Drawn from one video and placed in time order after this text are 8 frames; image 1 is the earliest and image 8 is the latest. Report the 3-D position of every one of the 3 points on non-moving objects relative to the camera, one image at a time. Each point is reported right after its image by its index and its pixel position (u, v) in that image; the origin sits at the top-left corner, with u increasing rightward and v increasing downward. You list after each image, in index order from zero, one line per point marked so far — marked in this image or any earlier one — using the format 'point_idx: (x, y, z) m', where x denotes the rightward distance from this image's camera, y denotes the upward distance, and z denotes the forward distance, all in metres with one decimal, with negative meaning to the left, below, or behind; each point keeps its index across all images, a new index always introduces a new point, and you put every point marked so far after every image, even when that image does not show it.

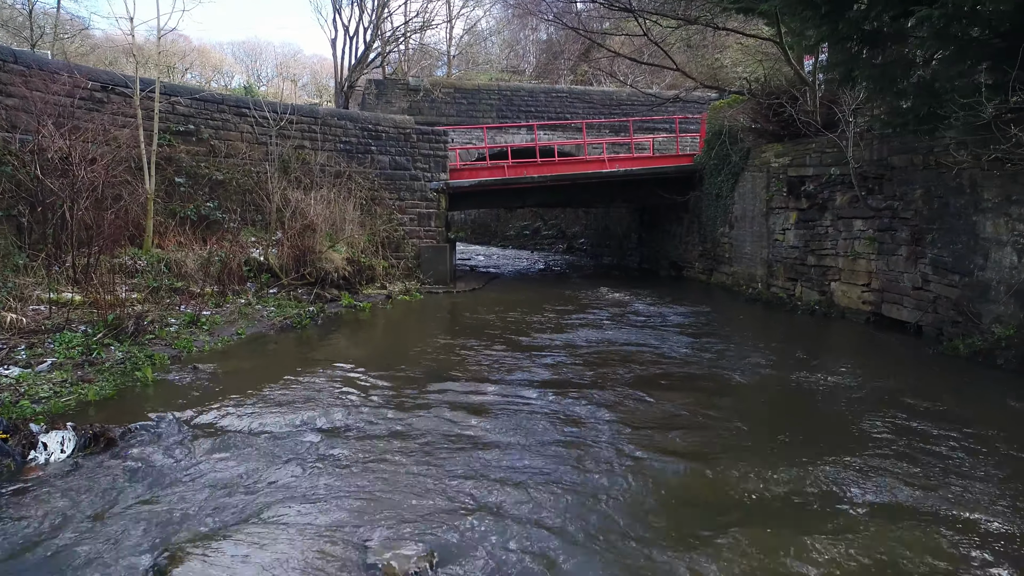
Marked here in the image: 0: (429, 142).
0: (-1.4, +2.4, +12.2) m
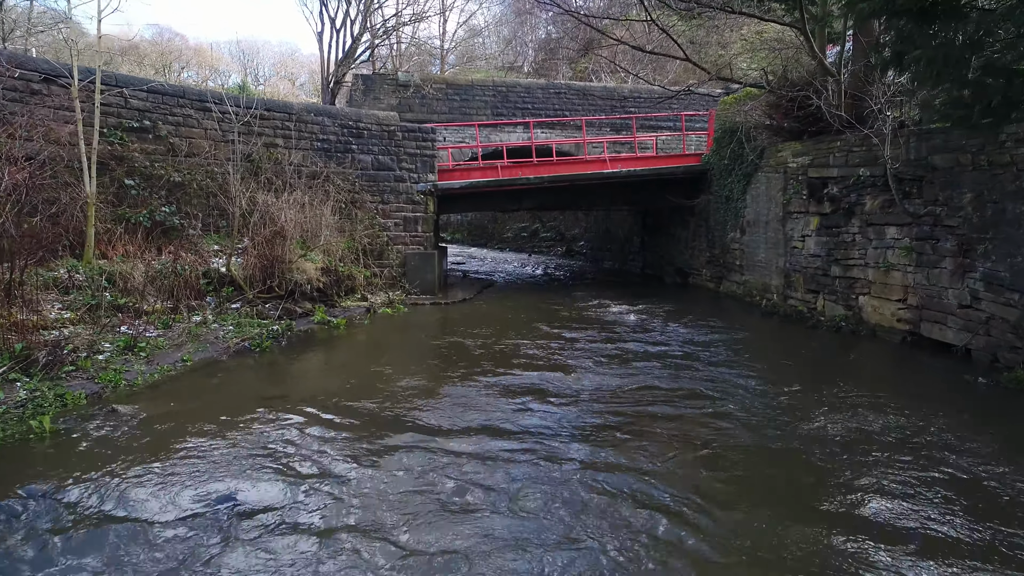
0: (-1.5, +2.3, +11.2) m
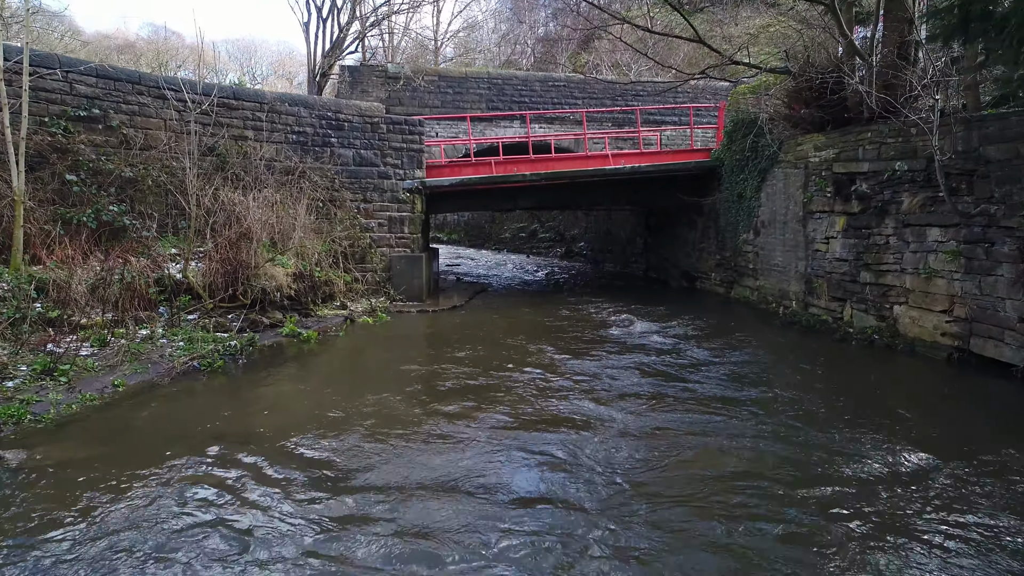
0: (-1.6, +2.2, +10.3) m
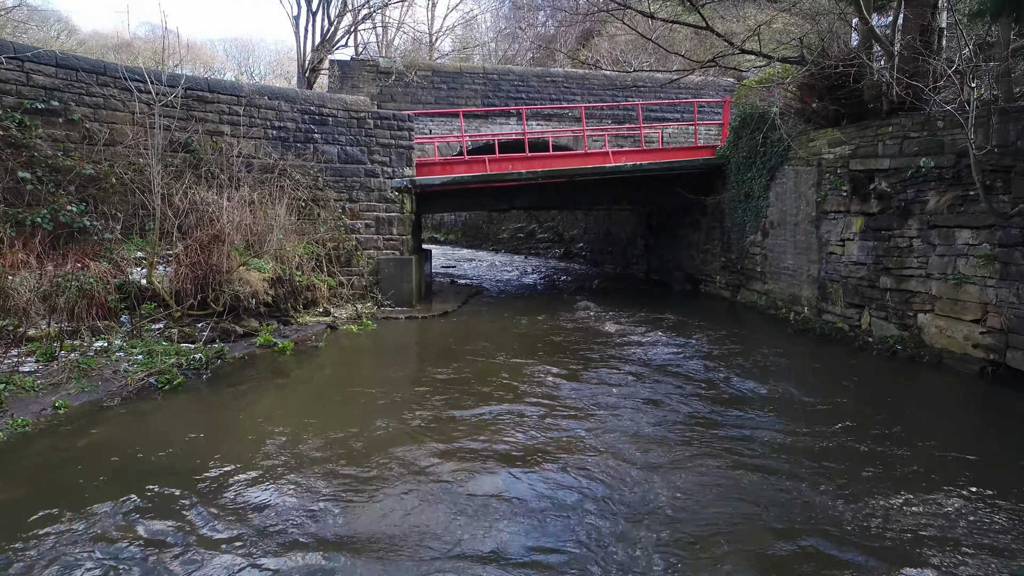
0: (-1.6, +2.1, +9.7) m
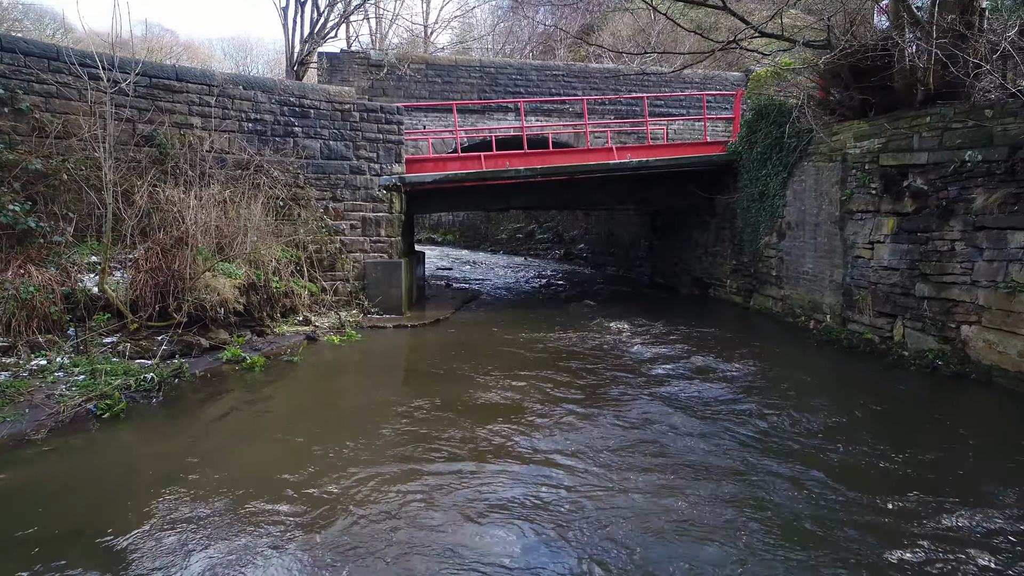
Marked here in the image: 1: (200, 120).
0: (-1.7, +2.0, +9.0) m
1: (-3.4, +1.9, +8.0) m
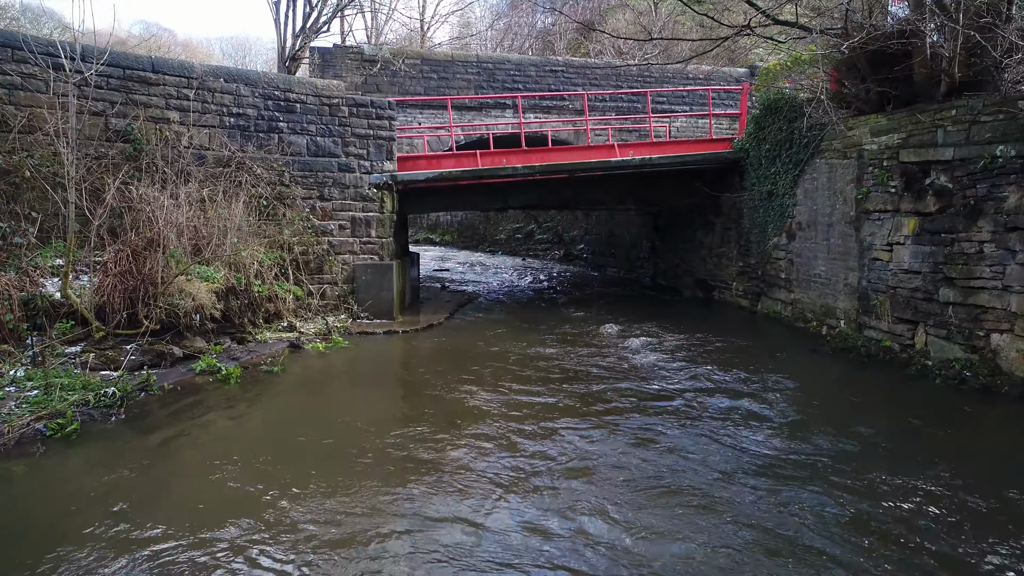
0: (-1.7, +2.0, +8.5) m
1: (-3.5, +1.8, +7.6) m
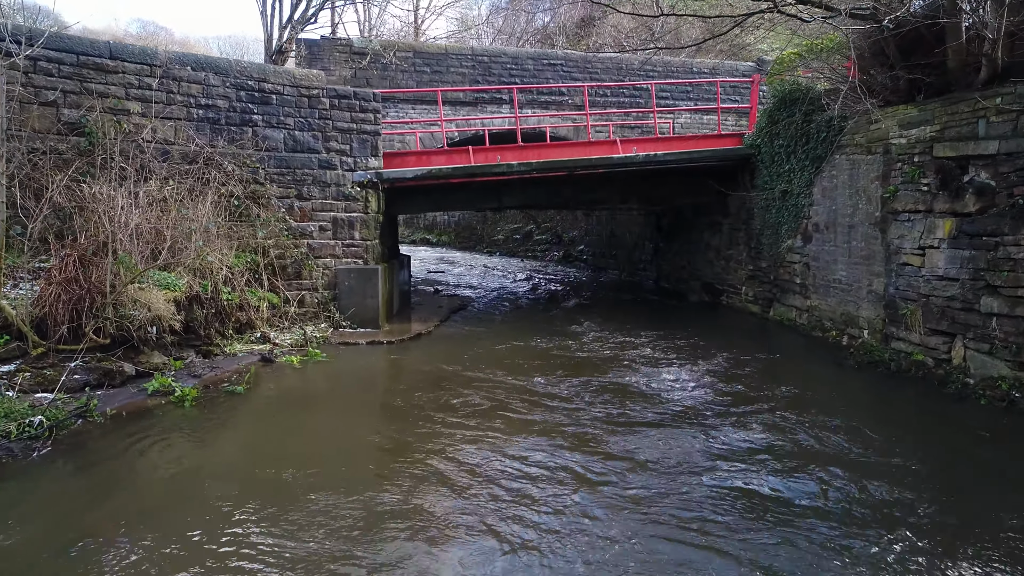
0: (-1.8, +1.9, +7.9) m
1: (-3.5, +1.7, +6.9) m
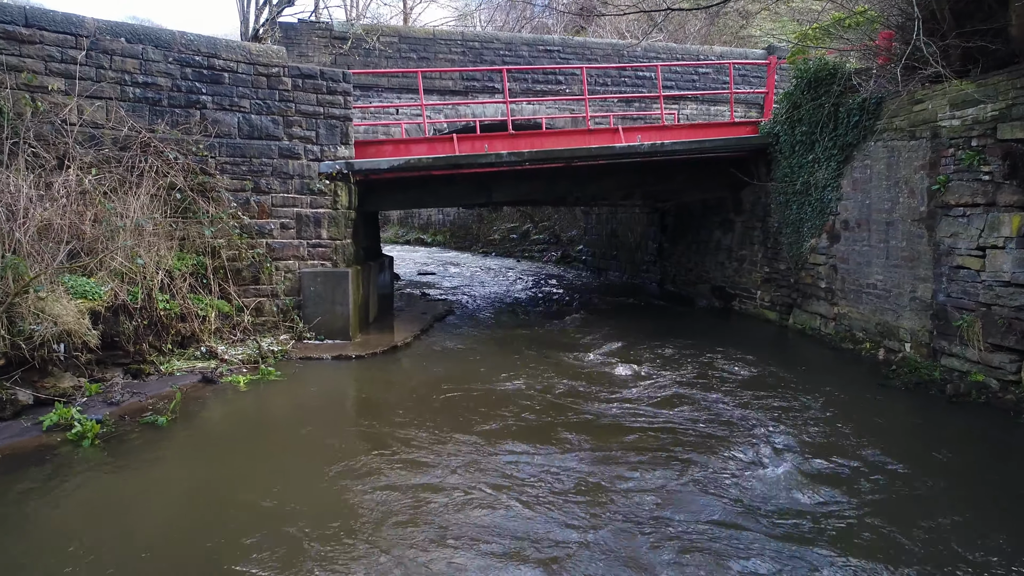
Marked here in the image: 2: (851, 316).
0: (-1.9, +1.9, +6.9) m
1: (-3.6, +1.7, +5.9) m
2: (+3.4, -0.3, +7.2) m
